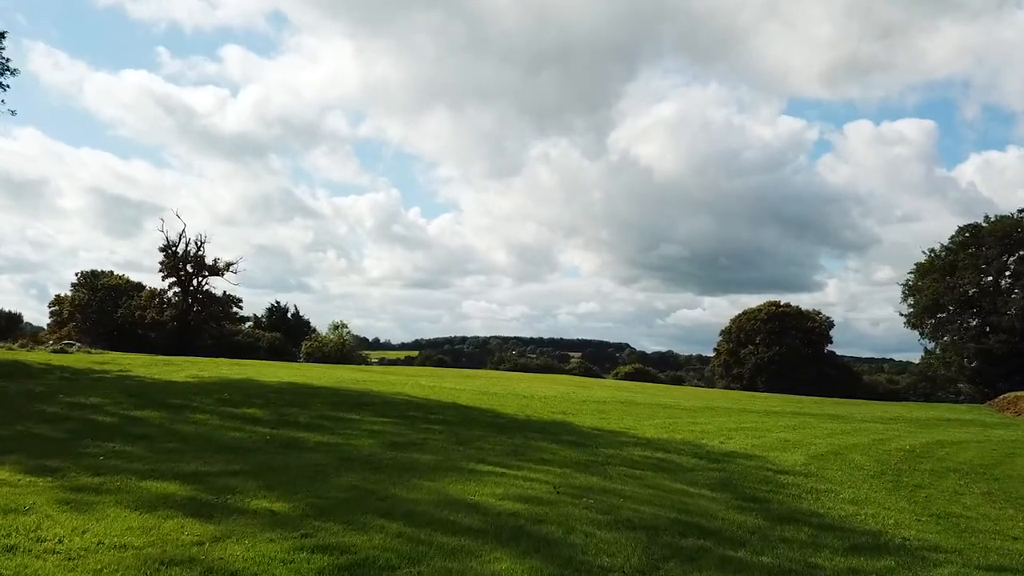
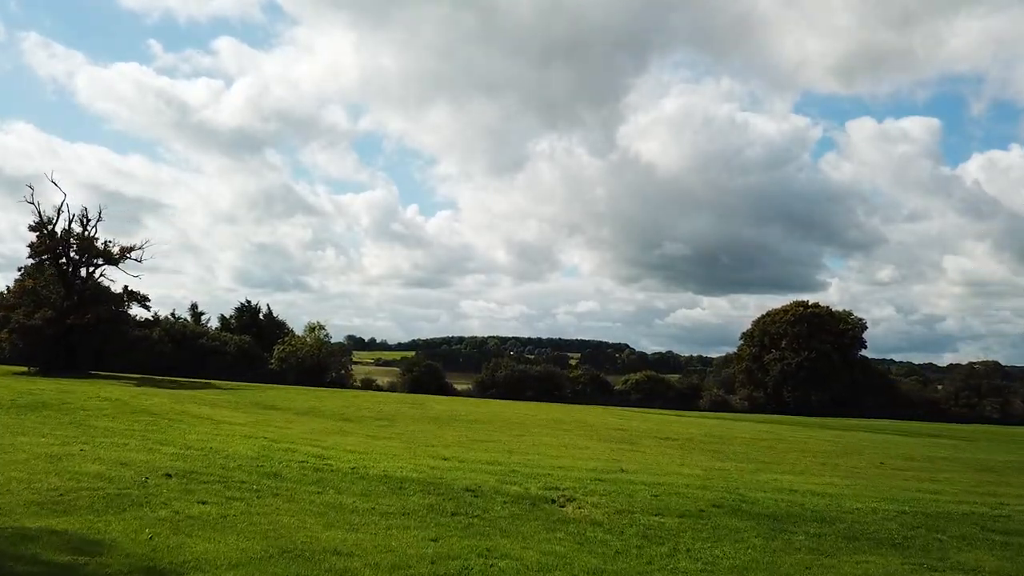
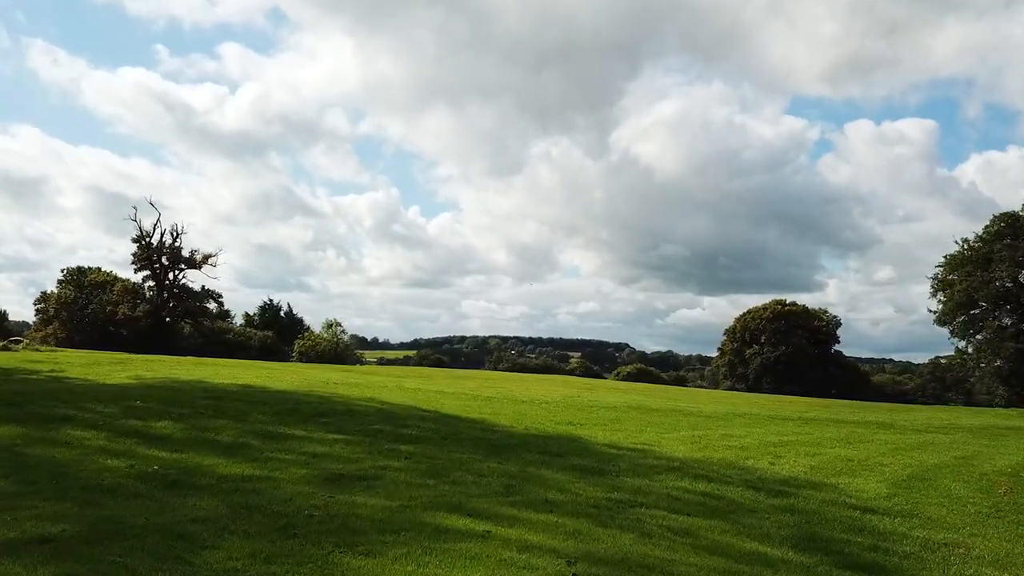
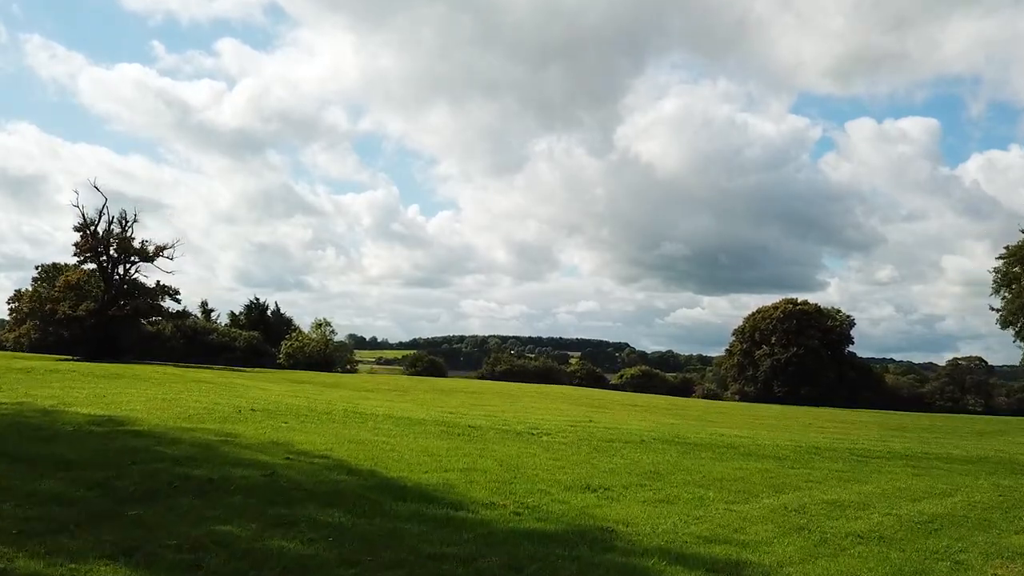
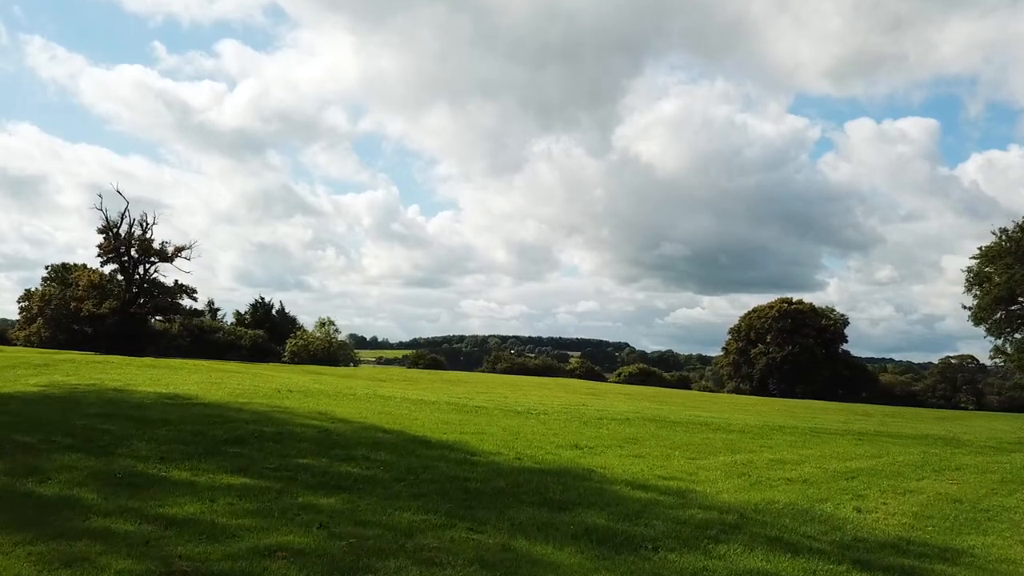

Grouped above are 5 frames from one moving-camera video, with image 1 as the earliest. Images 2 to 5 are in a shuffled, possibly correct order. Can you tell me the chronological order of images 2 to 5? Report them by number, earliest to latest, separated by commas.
3, 5, 4, 2
